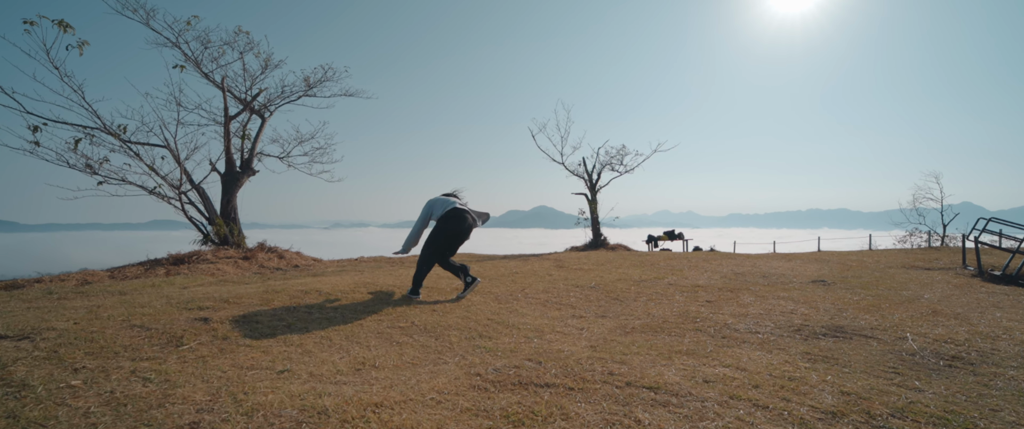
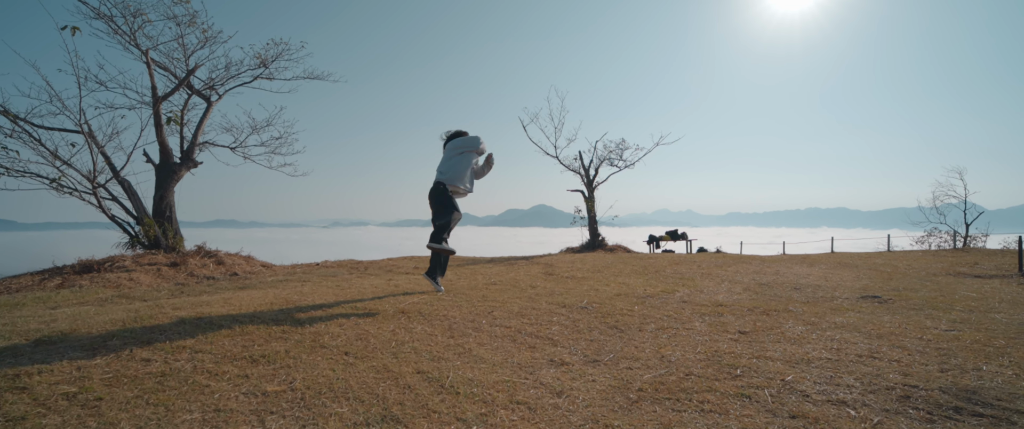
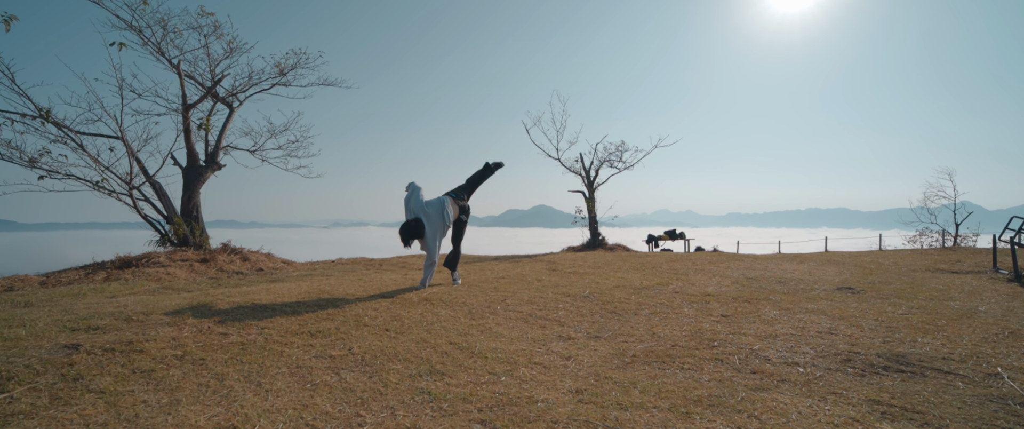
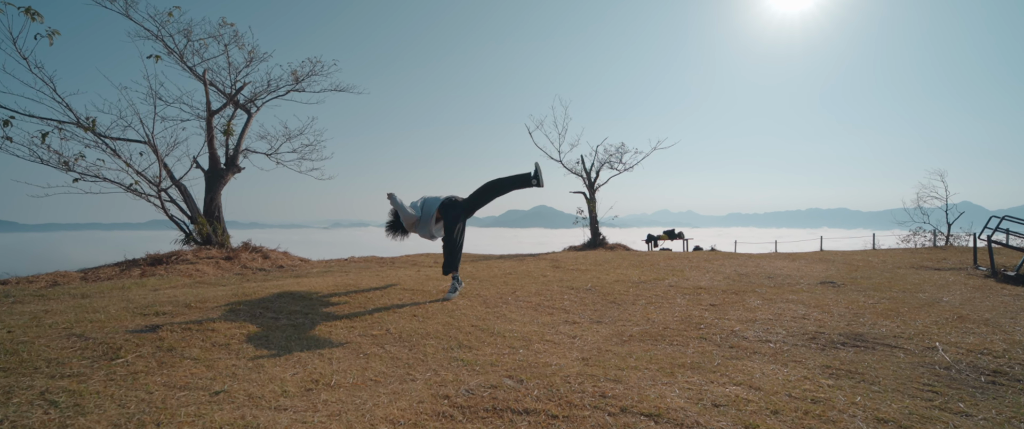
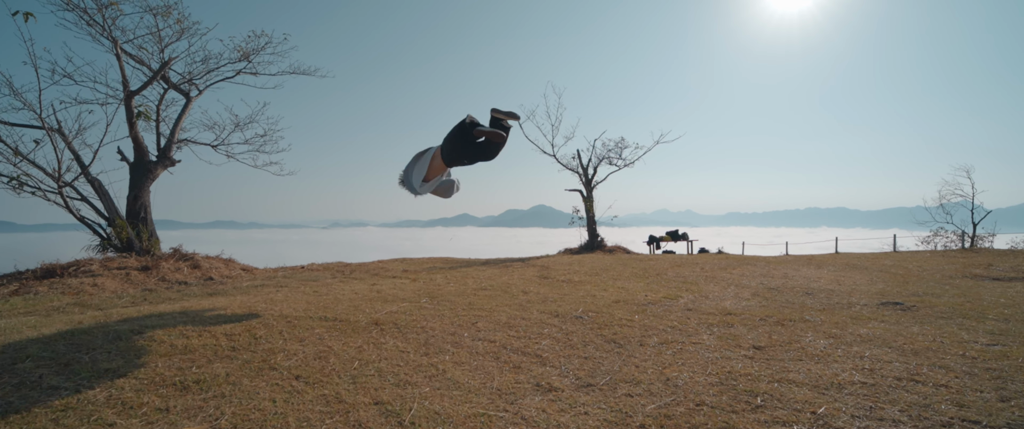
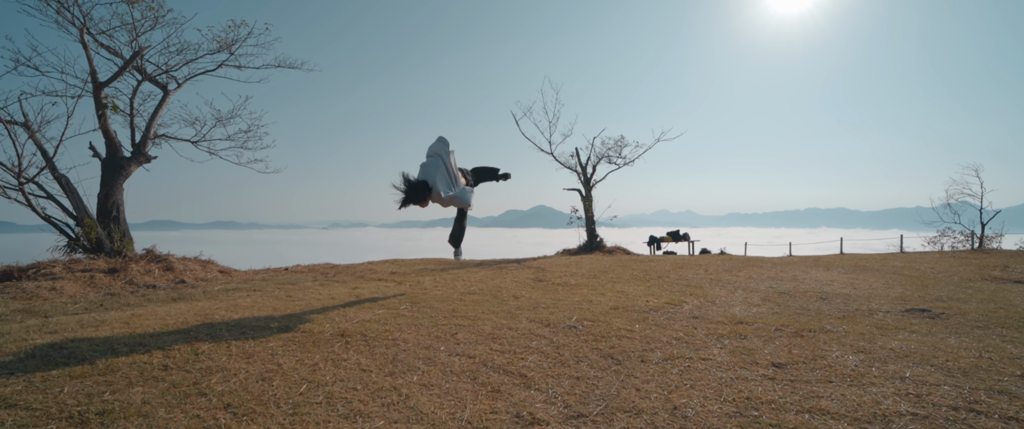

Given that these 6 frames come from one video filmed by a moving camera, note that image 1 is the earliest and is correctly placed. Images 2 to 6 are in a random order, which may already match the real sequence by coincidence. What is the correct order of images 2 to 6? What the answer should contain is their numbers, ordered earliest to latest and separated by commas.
4, 3, 2, 5, 6
